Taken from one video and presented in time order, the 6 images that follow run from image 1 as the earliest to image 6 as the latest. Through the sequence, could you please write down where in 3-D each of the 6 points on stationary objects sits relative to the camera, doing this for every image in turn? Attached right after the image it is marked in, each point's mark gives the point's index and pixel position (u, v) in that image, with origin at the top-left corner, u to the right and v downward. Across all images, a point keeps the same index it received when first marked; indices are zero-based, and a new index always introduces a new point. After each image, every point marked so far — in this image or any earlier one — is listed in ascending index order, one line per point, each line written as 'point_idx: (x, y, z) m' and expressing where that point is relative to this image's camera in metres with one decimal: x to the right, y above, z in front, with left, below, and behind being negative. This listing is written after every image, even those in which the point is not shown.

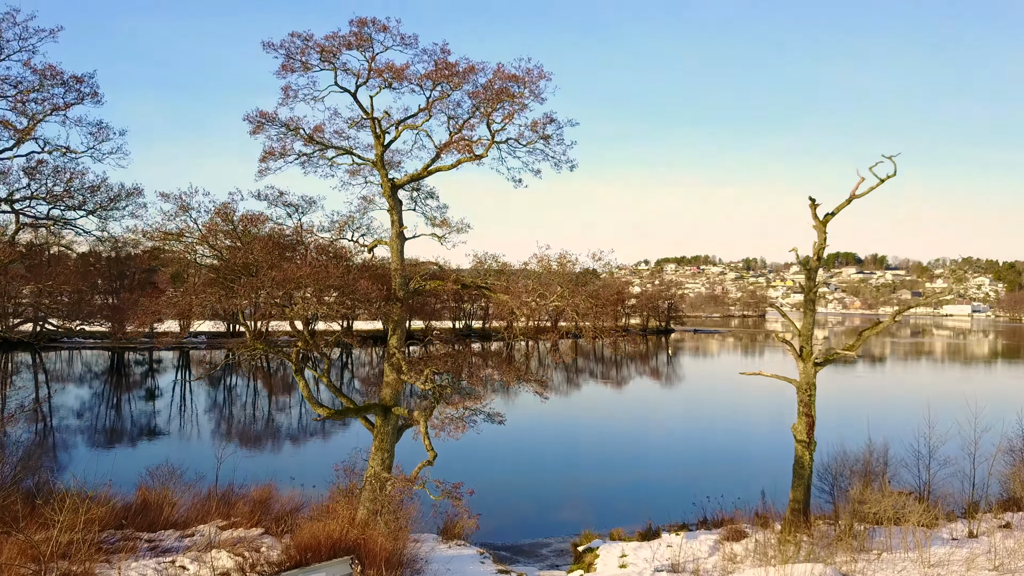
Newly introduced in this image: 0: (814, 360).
0: (+5.3, -1.3, +10.8) m
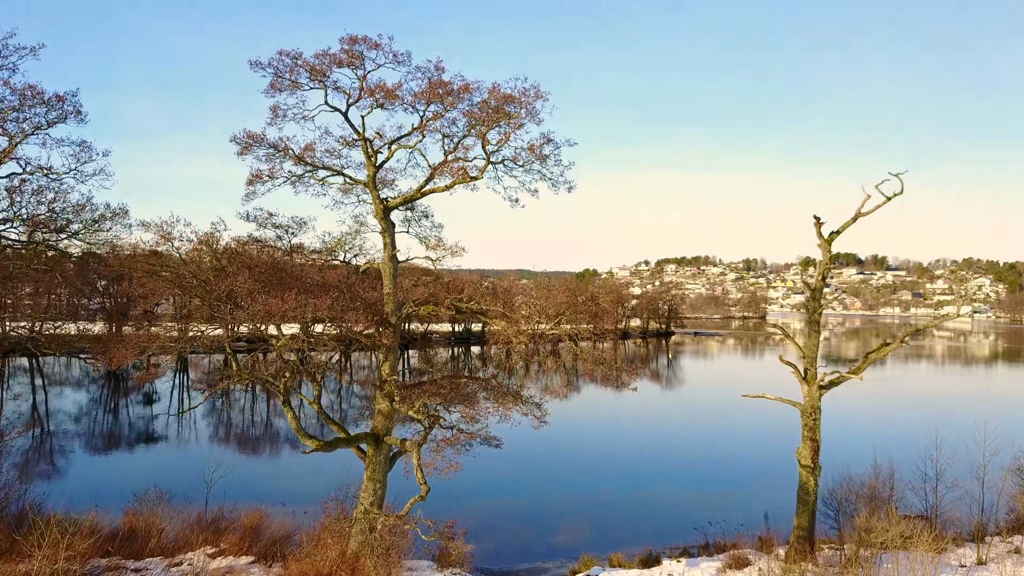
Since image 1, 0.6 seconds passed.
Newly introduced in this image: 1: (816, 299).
0: (+5.2, -1.6, +10.6) m
1: (+5.3, -0.2, +10.7) m
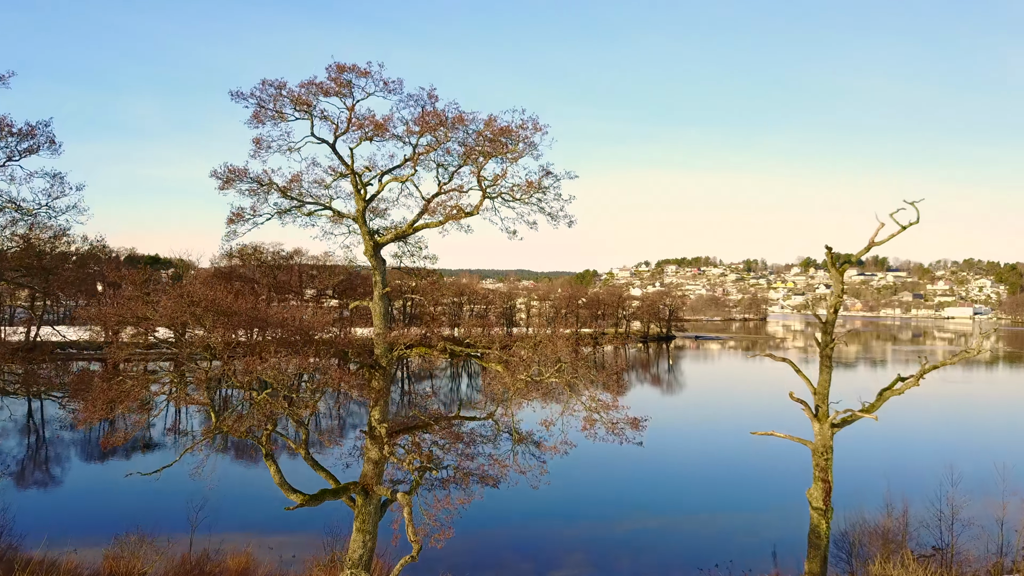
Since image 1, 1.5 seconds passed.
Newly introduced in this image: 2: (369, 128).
0: (+5.2, -2.2, +10.1) m
1: (+5.2, -0.7, +10.3) m
2: (-1.9, +2.1, +8.2) m
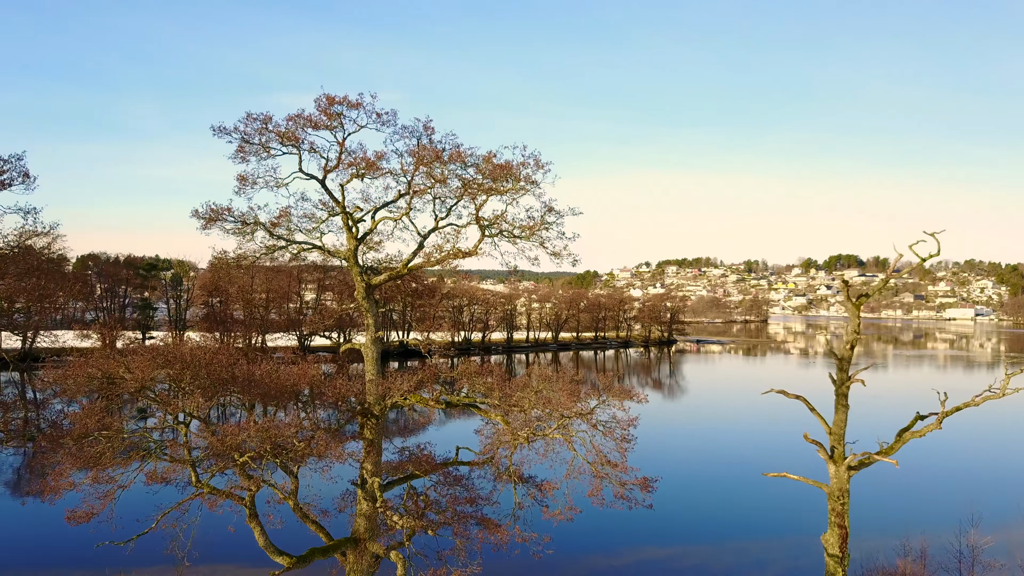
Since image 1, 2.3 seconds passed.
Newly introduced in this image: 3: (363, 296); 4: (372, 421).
0: (+5.2, -2.7, +9.6) m
1: (+5.3, -1.3, +9.8) m
2: (-1.9, +1.6, +7.8) m
3: (-1.9, -0.1, +8.0) m
4: (-1.8, -1.7, +8.0) m
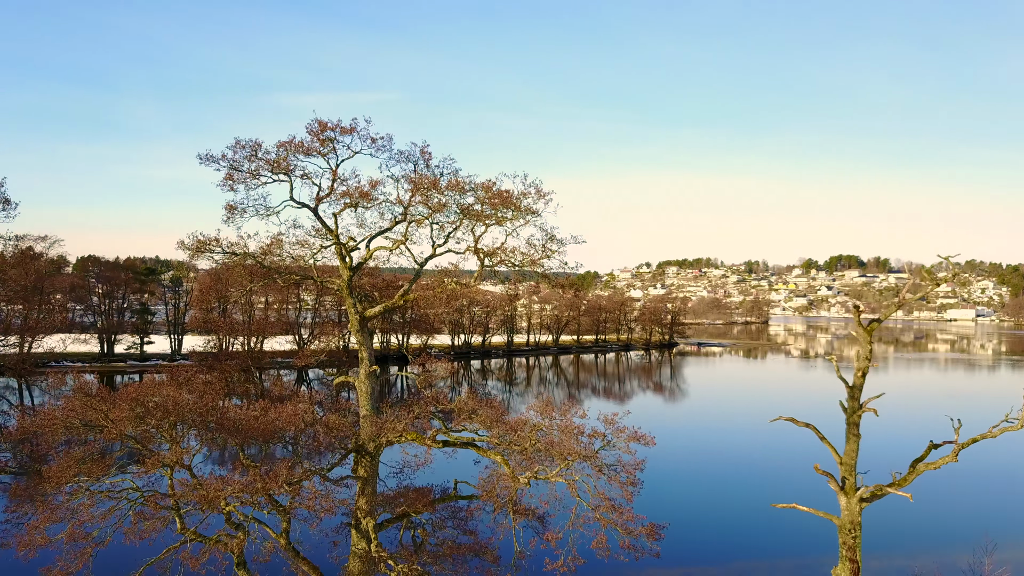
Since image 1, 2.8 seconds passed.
0: (+5.2, -3.1, +9.3) m
1: (+5.3, -1.7, +9.5) m
2: (-1.9, +1.2, +7.5) m
3: (-1.9, -0.5, +7.7) m
4: (-1.8, -2.1, +7.7) m
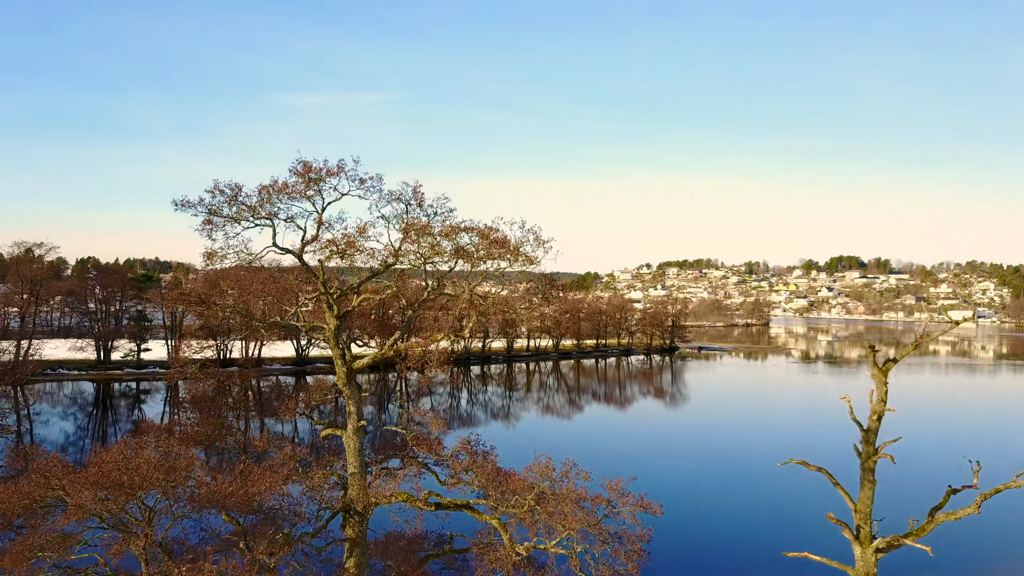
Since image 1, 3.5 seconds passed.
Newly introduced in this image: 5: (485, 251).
0: (+5.2, -3.7, +8.8) m
1: (+5.2, -2.3, +9.0) m
2: (-1.9, +0.6, +7.0) m
3: (-2.0, -1.0, +7.2) m
4: (-1.8, -2.6, +7.2) m
5: (-0.3, +0.5, +6.8) m
